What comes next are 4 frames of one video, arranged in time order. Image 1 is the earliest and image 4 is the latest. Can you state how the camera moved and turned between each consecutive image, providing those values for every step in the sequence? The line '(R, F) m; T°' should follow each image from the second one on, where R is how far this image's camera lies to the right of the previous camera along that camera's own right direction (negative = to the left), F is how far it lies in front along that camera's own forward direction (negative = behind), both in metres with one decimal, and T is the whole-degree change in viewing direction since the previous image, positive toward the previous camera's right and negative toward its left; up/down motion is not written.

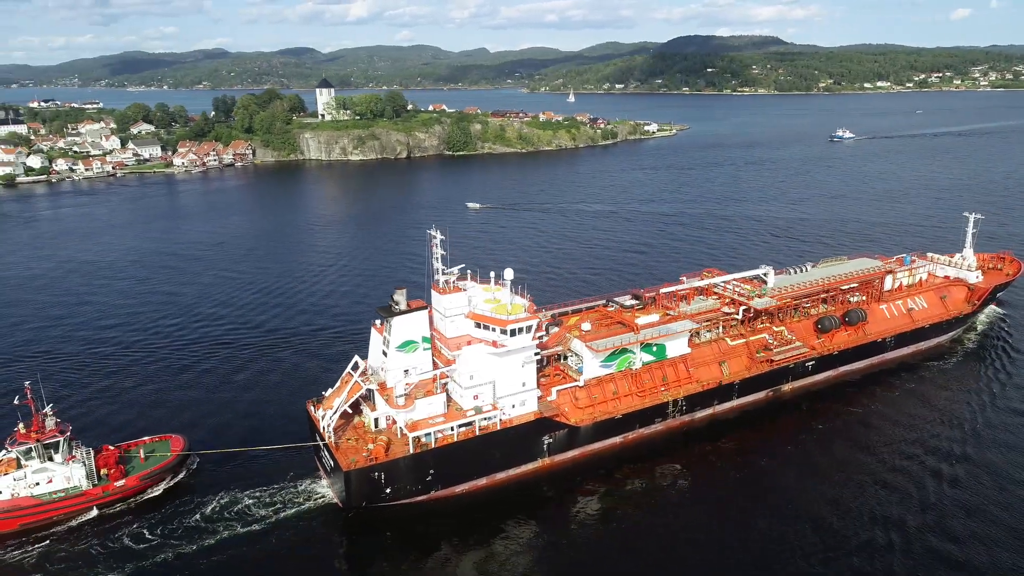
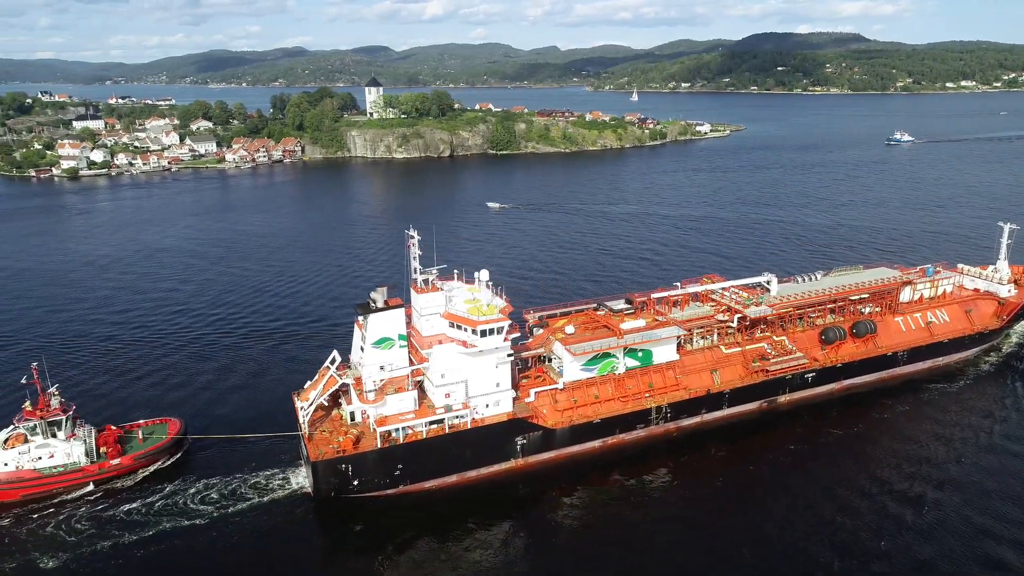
(+2.7, -0.1) m; -5°
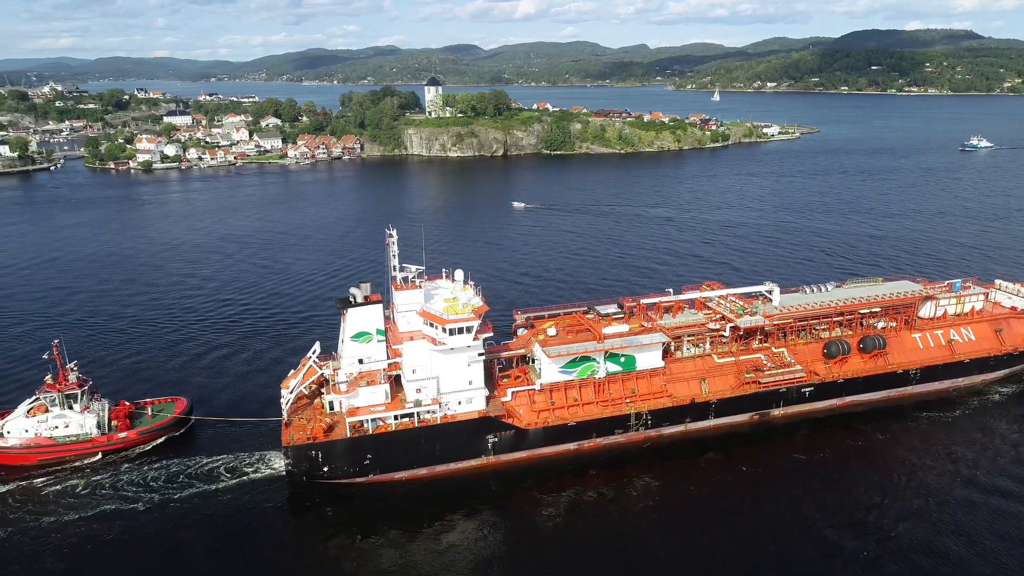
(+3.3, -0.2) m; -7°
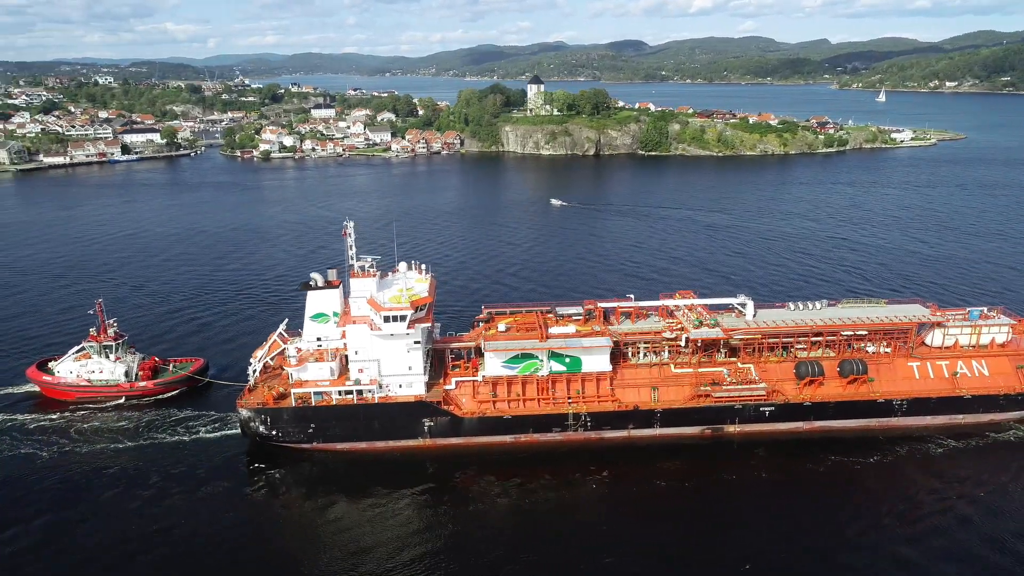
(+6.9, -0.3) m; -12°
